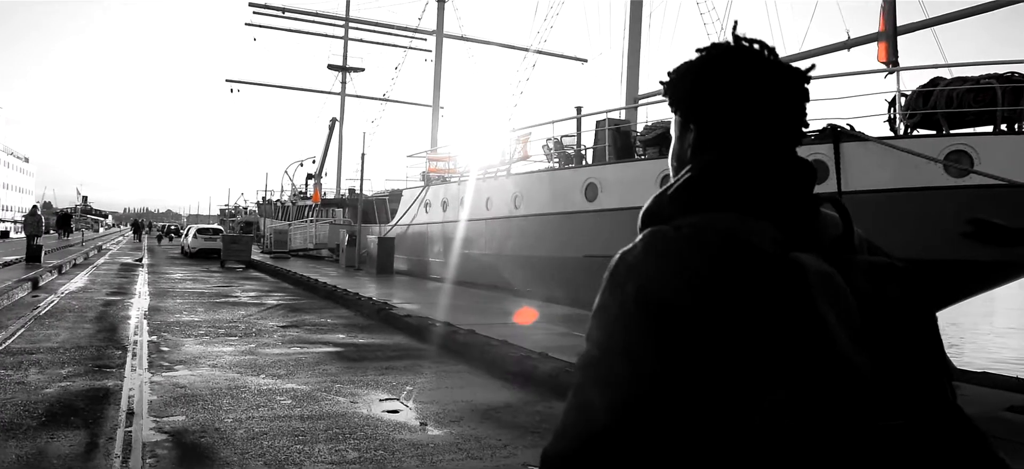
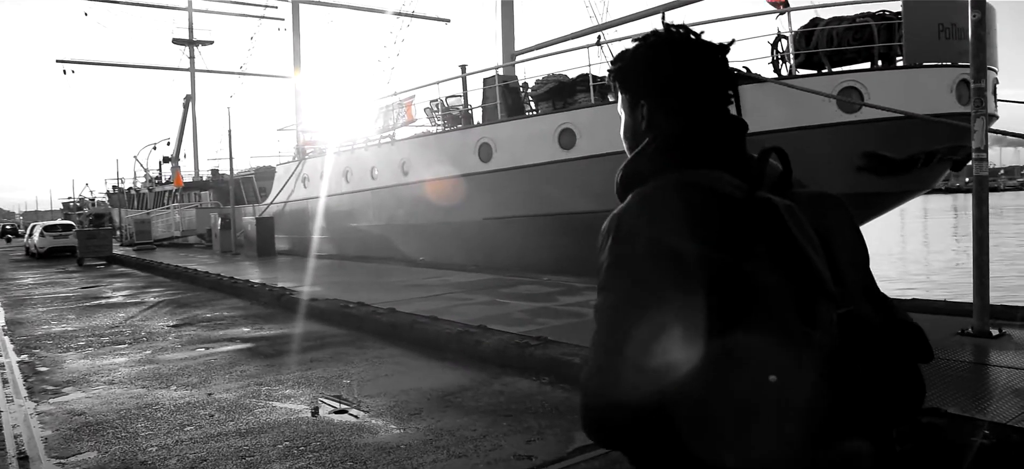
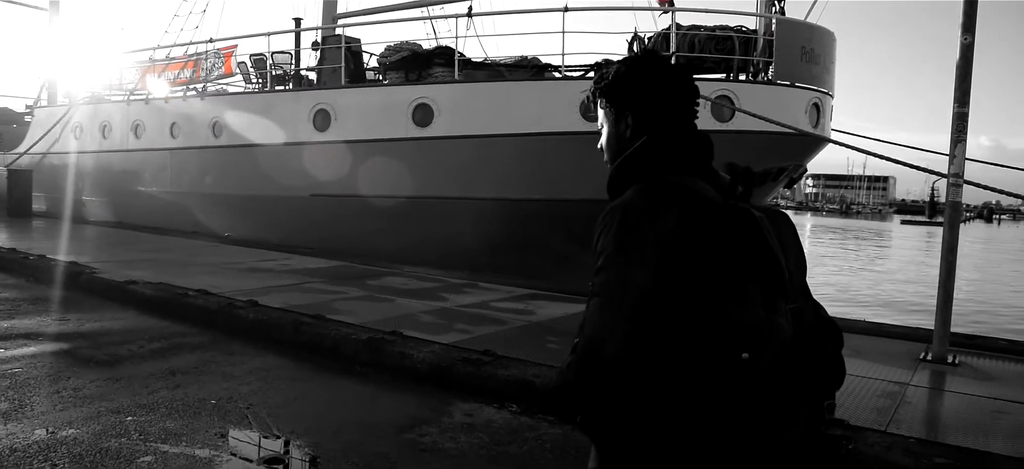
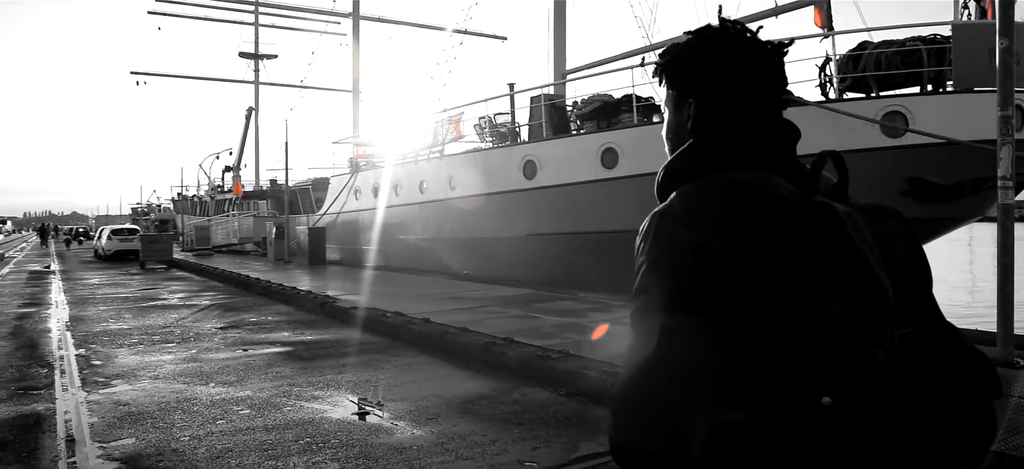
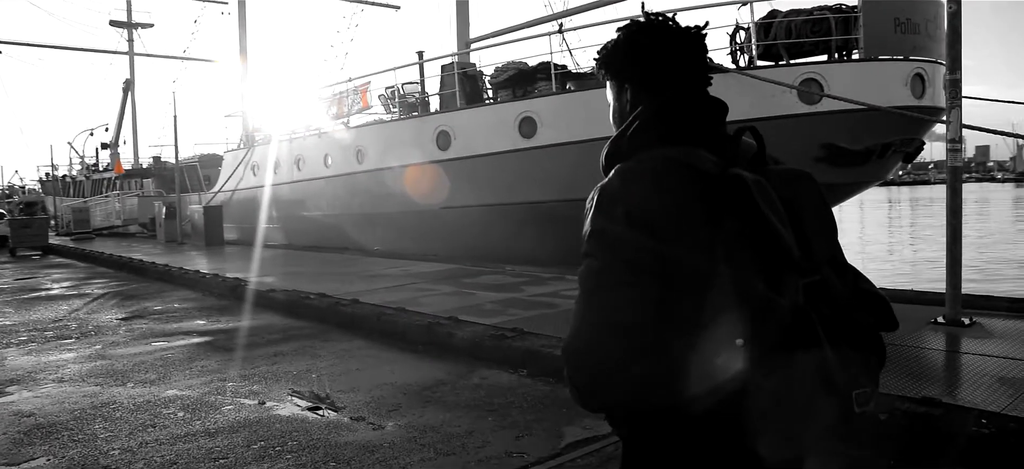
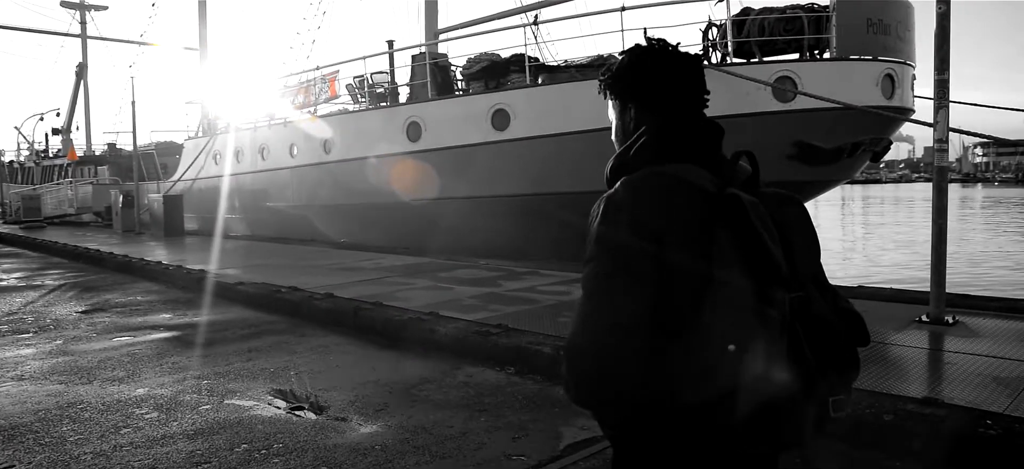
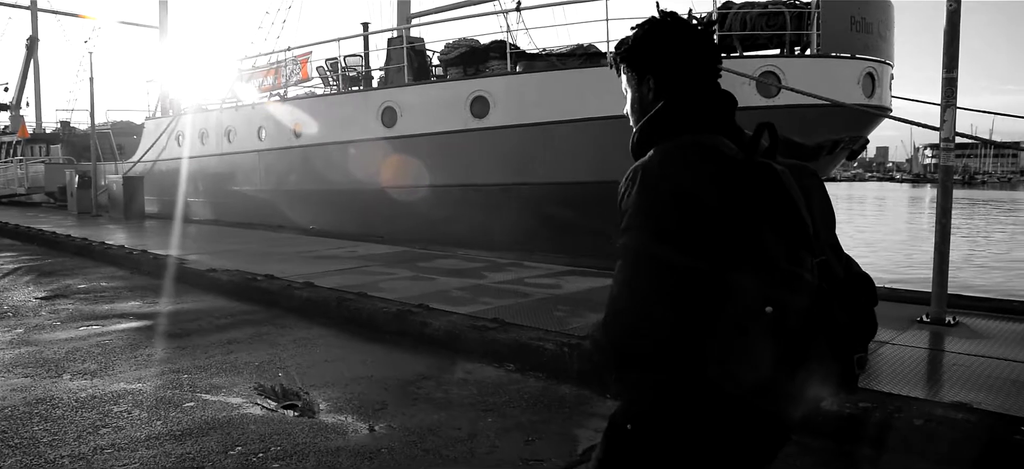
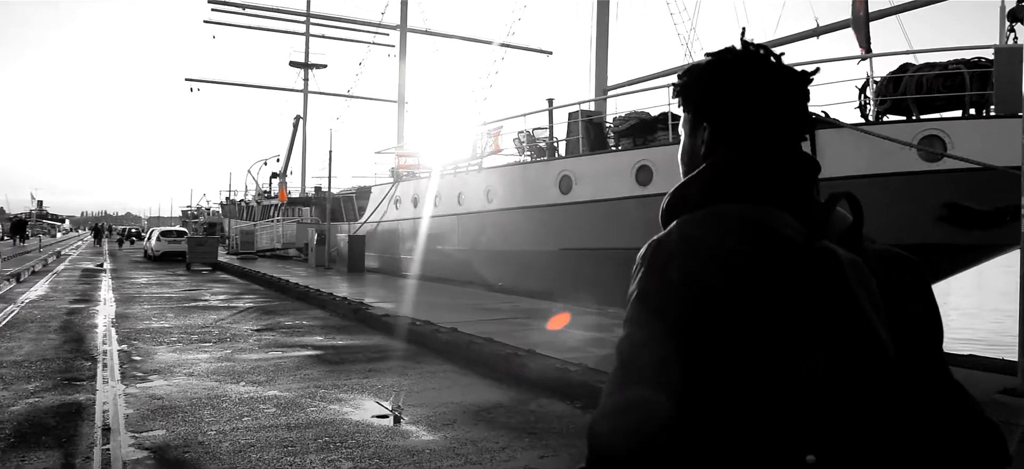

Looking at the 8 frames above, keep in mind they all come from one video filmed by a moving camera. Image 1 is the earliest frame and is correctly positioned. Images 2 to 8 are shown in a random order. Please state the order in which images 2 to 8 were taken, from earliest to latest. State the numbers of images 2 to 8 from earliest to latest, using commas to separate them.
8, 4, 2, 5, 6, 7, 3
